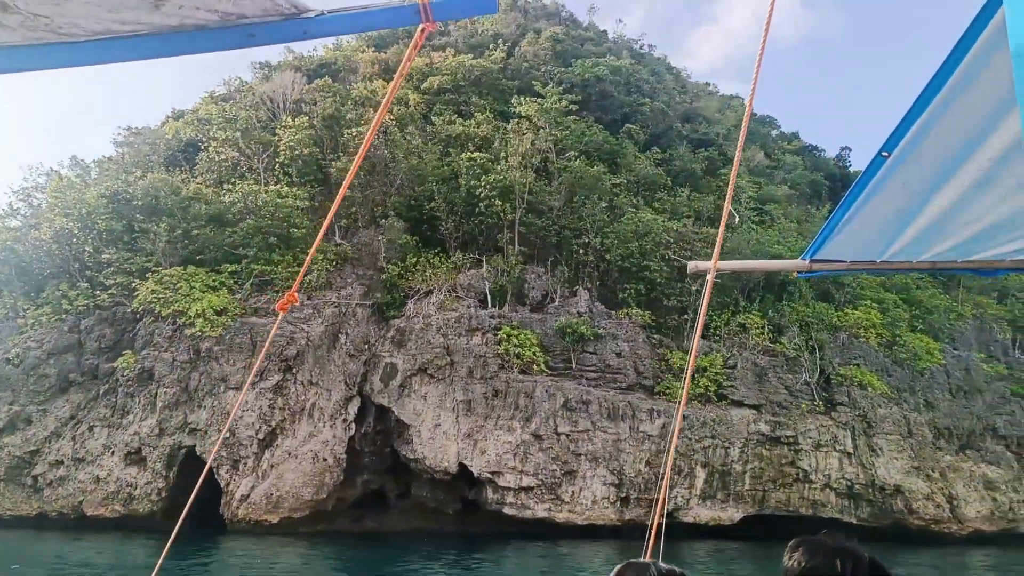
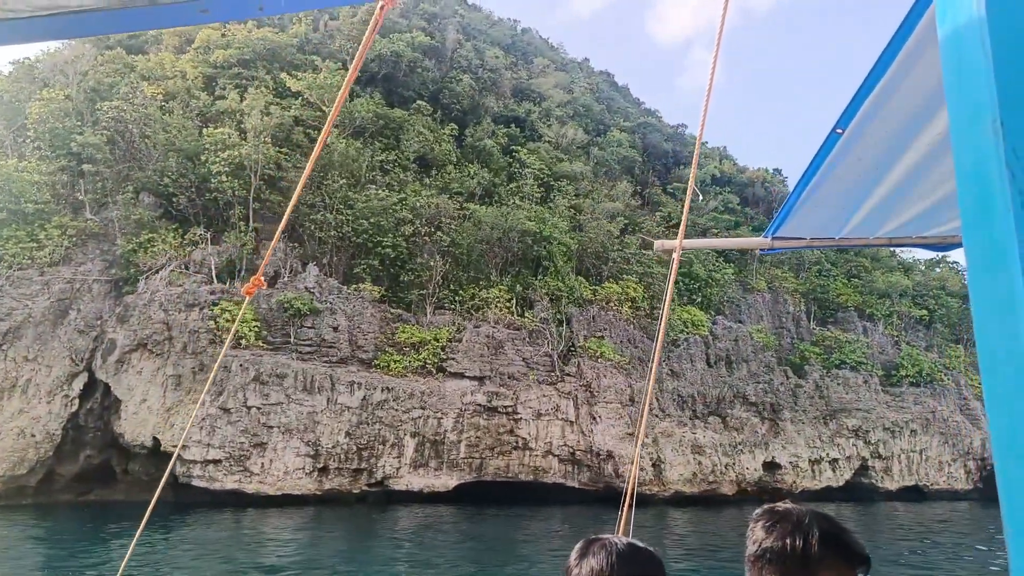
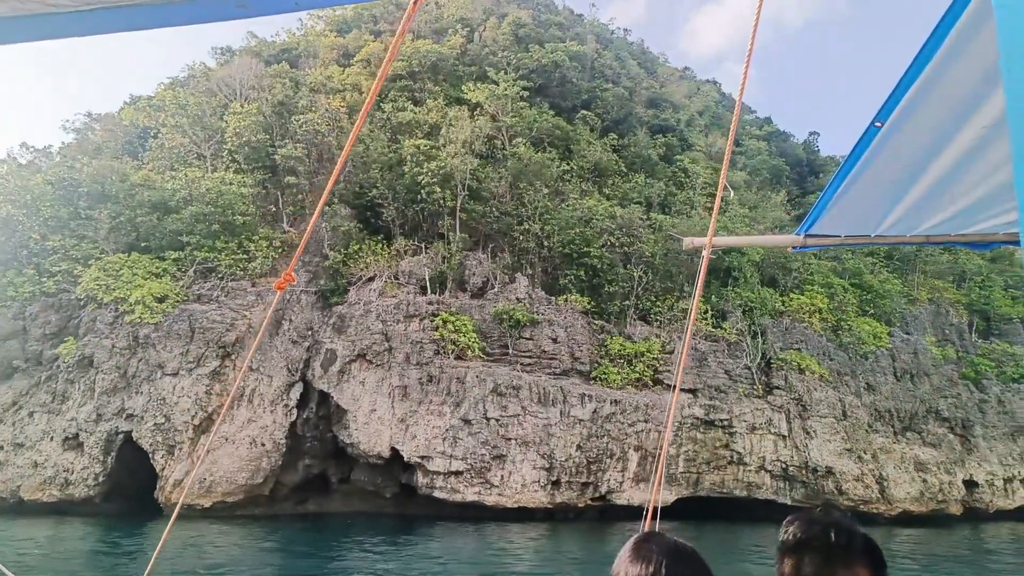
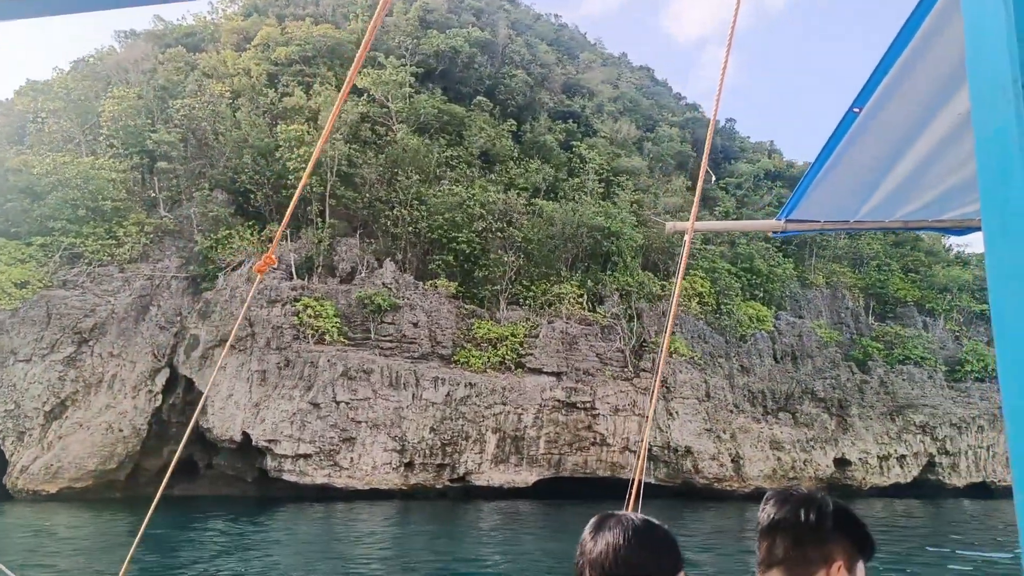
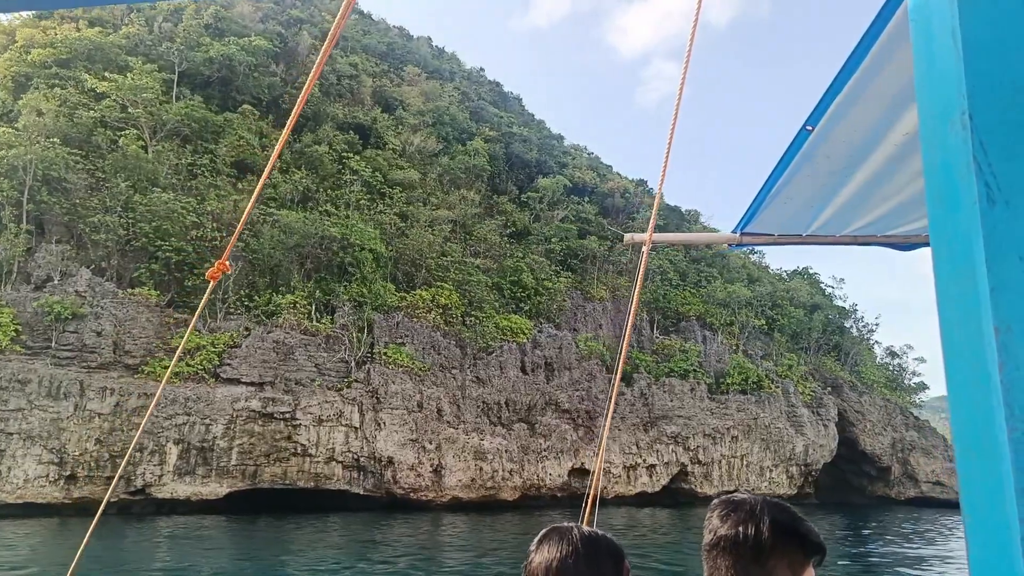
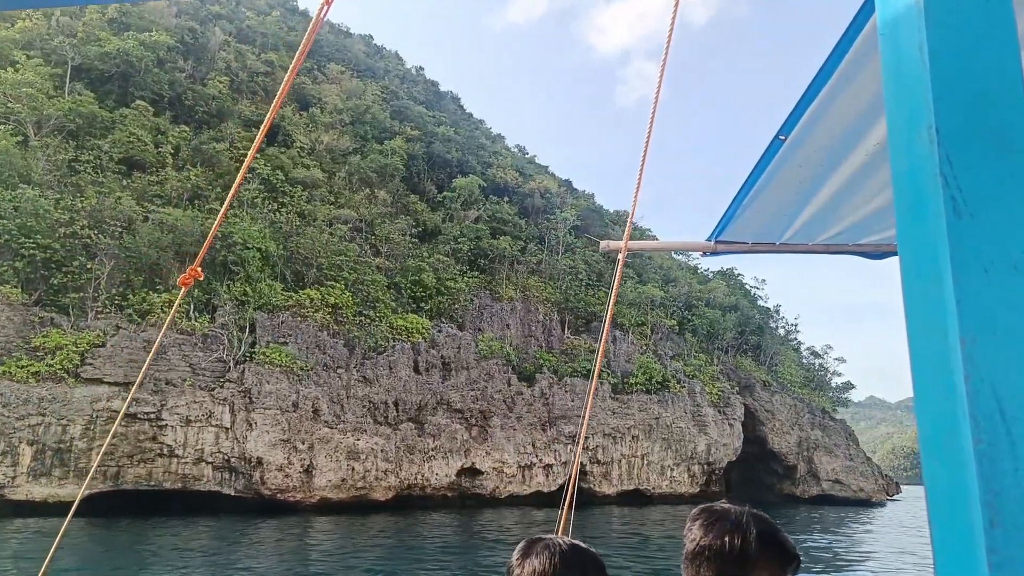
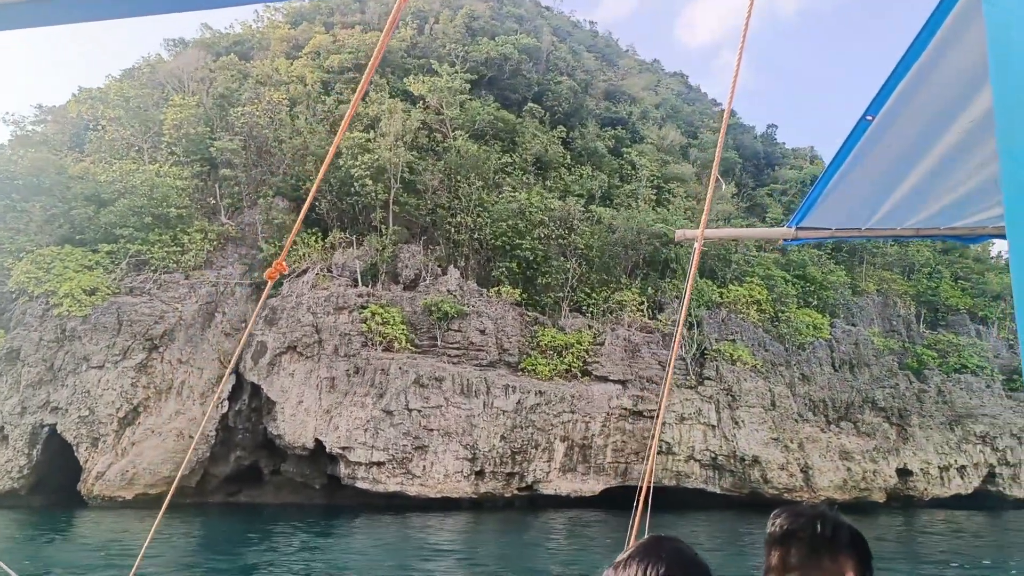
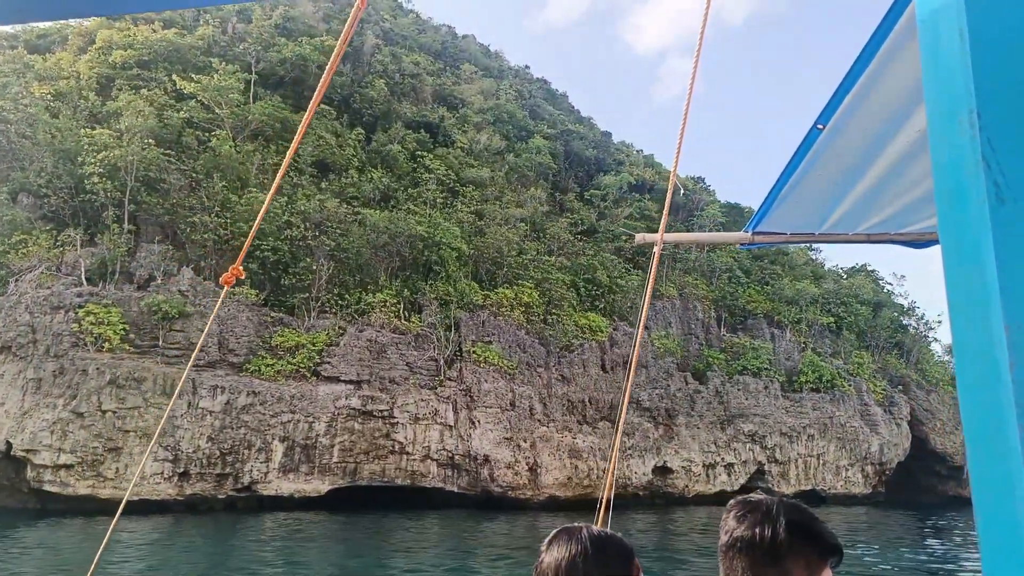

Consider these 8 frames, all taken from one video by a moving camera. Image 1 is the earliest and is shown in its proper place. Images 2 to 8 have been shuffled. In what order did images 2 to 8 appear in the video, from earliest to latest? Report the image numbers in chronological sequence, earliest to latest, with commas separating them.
3, 7, 4, 2, 8, 5, 6
